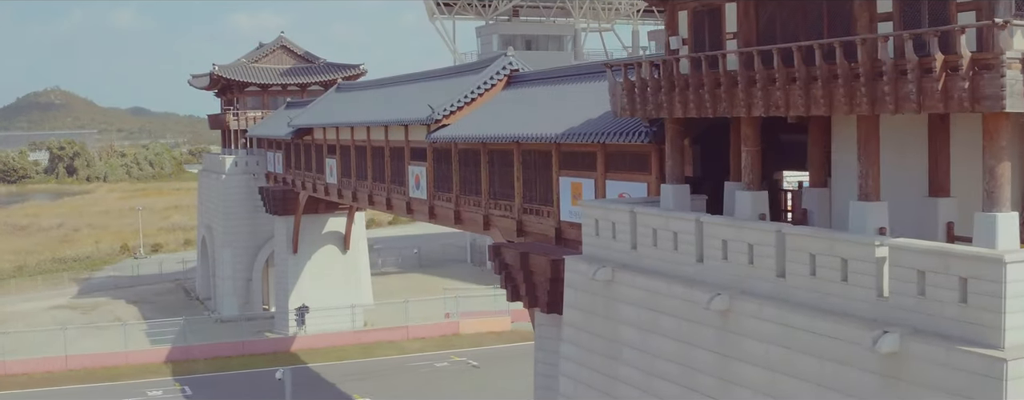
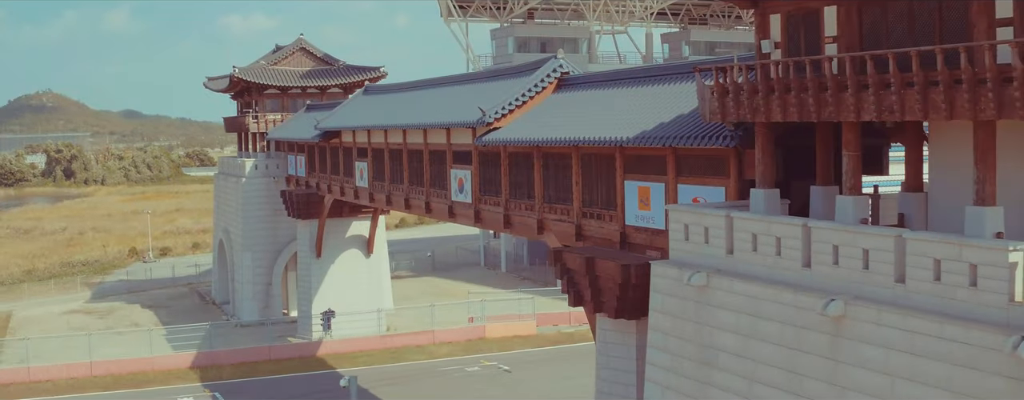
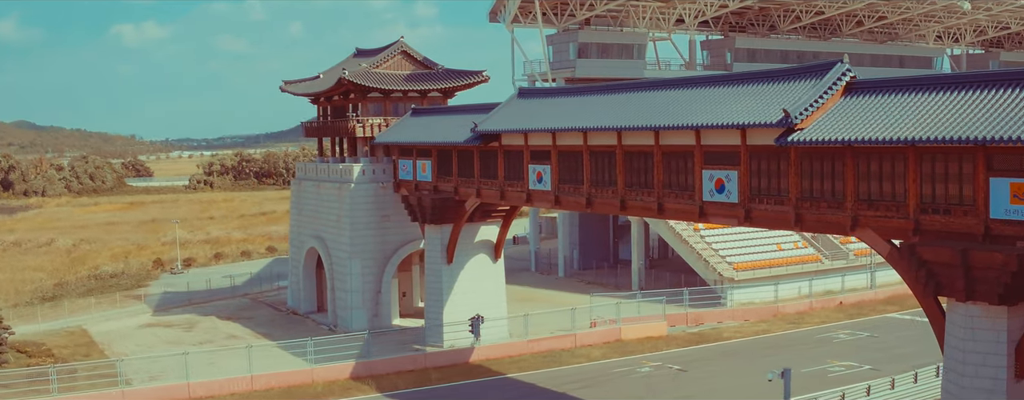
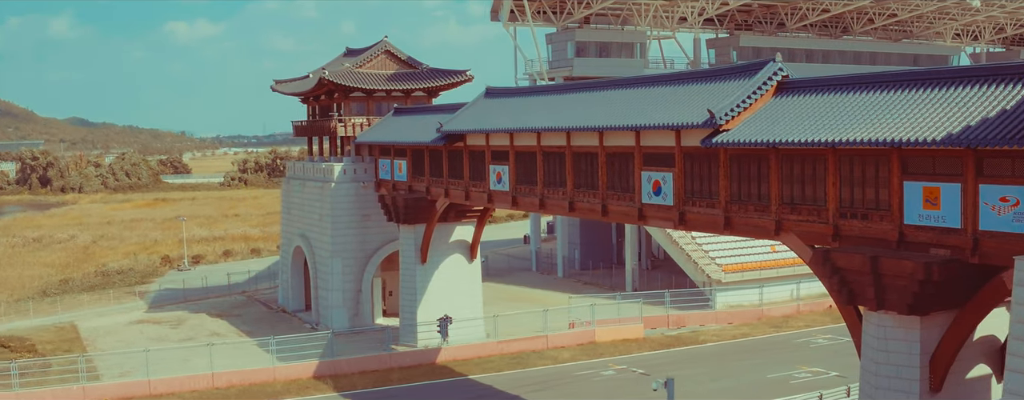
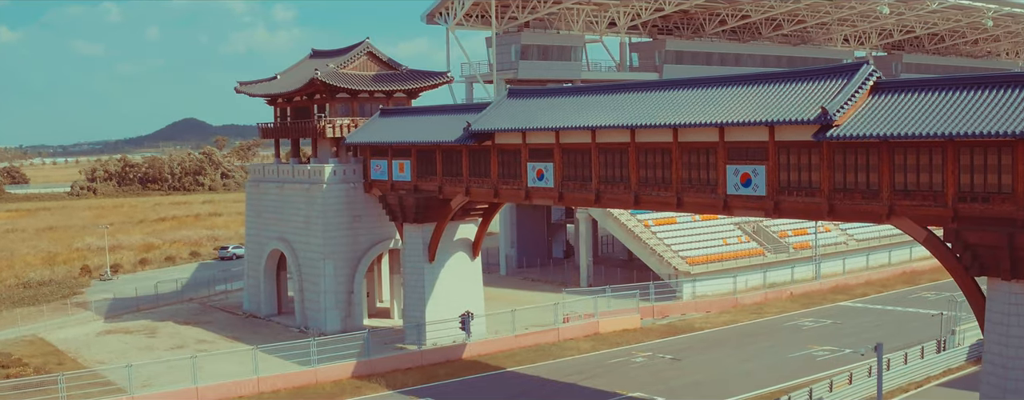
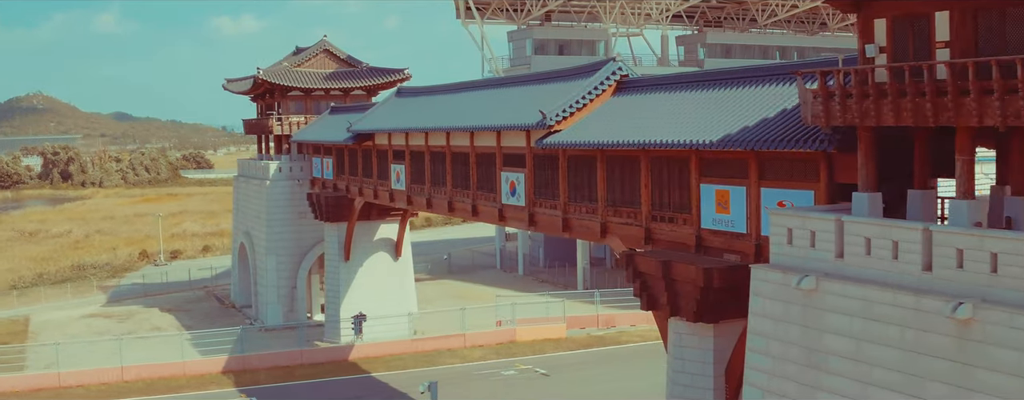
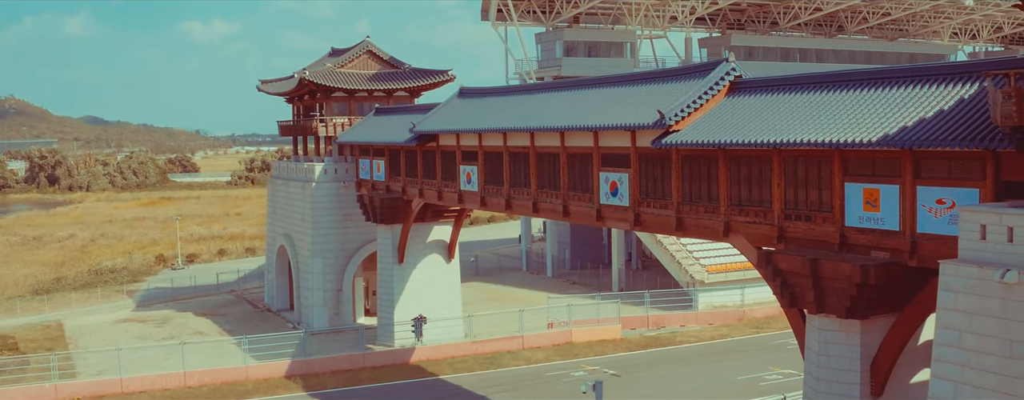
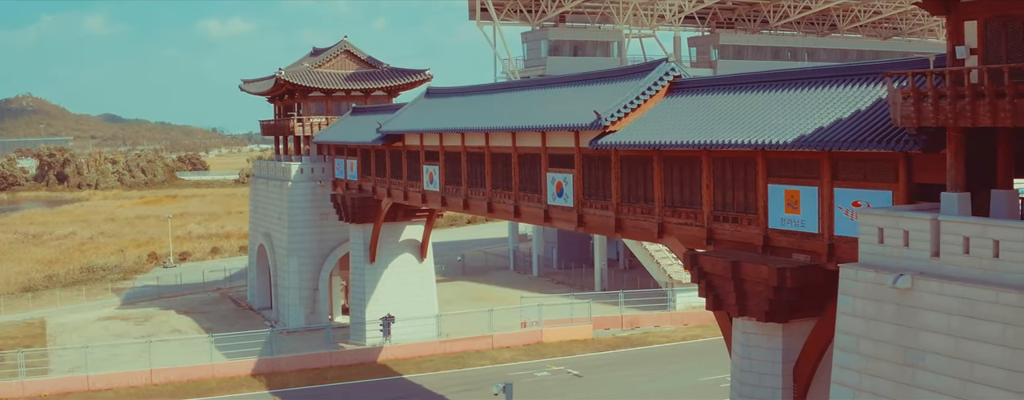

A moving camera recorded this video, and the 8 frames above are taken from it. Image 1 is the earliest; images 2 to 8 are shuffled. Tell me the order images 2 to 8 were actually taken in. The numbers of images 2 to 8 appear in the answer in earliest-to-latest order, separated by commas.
2, 6, 8, 7, 4, 3, 5
